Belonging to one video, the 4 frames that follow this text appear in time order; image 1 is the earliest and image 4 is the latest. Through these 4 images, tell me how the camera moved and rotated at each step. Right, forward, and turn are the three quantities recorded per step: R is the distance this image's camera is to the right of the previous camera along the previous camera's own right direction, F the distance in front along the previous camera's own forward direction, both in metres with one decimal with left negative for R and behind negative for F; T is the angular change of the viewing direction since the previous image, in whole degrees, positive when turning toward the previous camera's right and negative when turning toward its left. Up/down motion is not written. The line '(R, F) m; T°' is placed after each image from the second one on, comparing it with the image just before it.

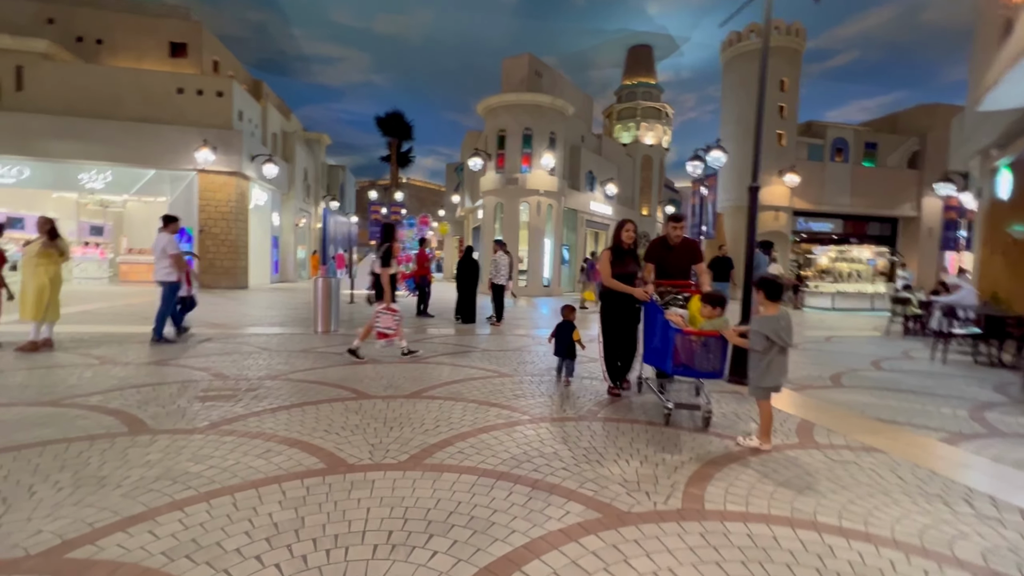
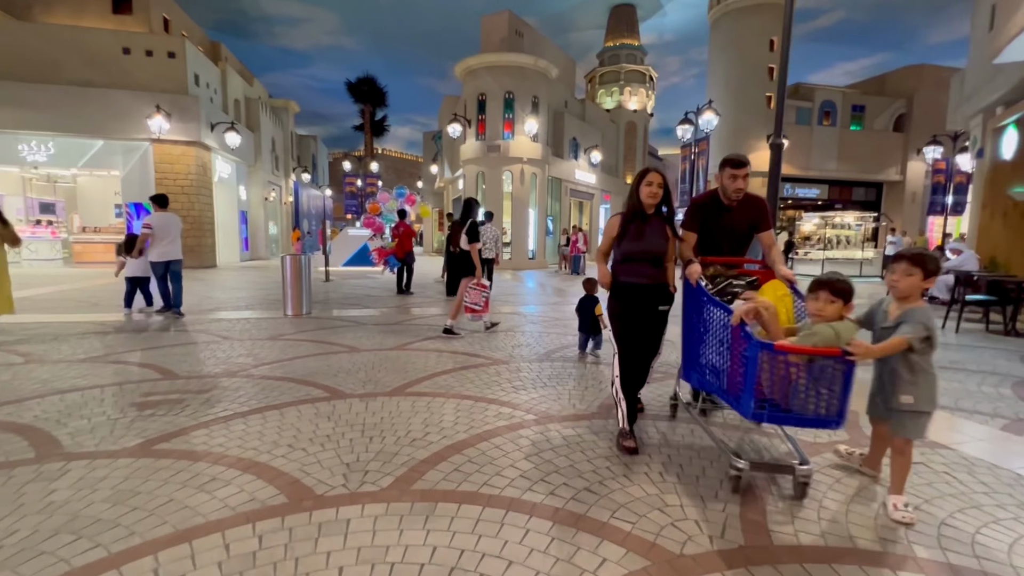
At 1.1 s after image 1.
(-0.1, +0.7) m; +2°
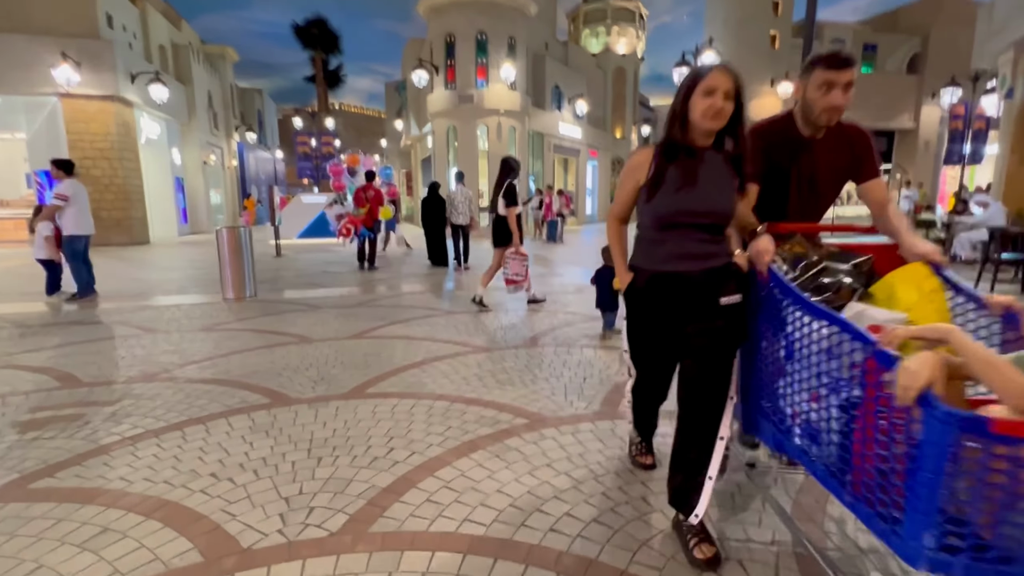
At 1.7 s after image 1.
(-0.1, +0.8) m; +3°
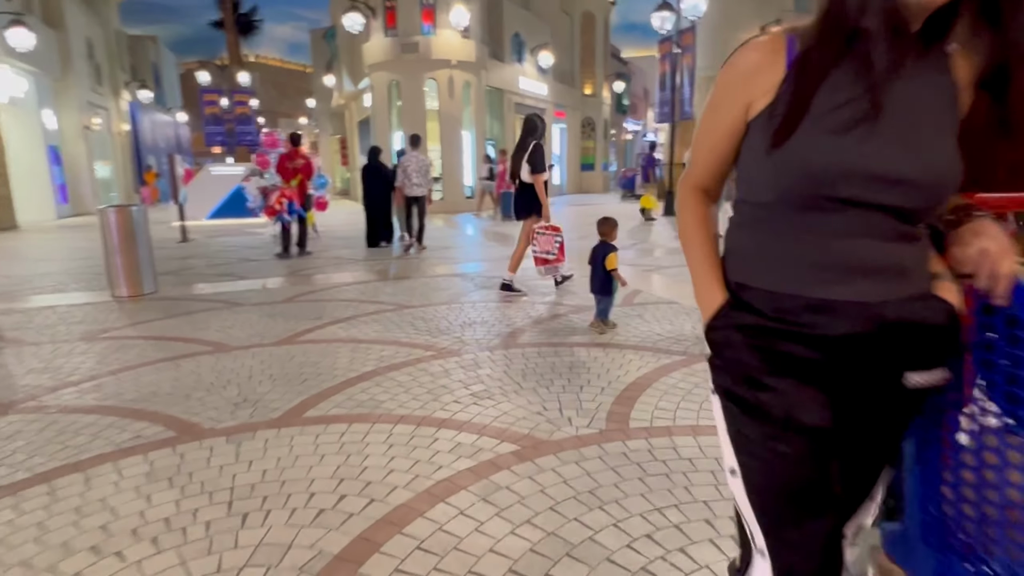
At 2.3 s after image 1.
(-0.2, +0.8) m; +6°
